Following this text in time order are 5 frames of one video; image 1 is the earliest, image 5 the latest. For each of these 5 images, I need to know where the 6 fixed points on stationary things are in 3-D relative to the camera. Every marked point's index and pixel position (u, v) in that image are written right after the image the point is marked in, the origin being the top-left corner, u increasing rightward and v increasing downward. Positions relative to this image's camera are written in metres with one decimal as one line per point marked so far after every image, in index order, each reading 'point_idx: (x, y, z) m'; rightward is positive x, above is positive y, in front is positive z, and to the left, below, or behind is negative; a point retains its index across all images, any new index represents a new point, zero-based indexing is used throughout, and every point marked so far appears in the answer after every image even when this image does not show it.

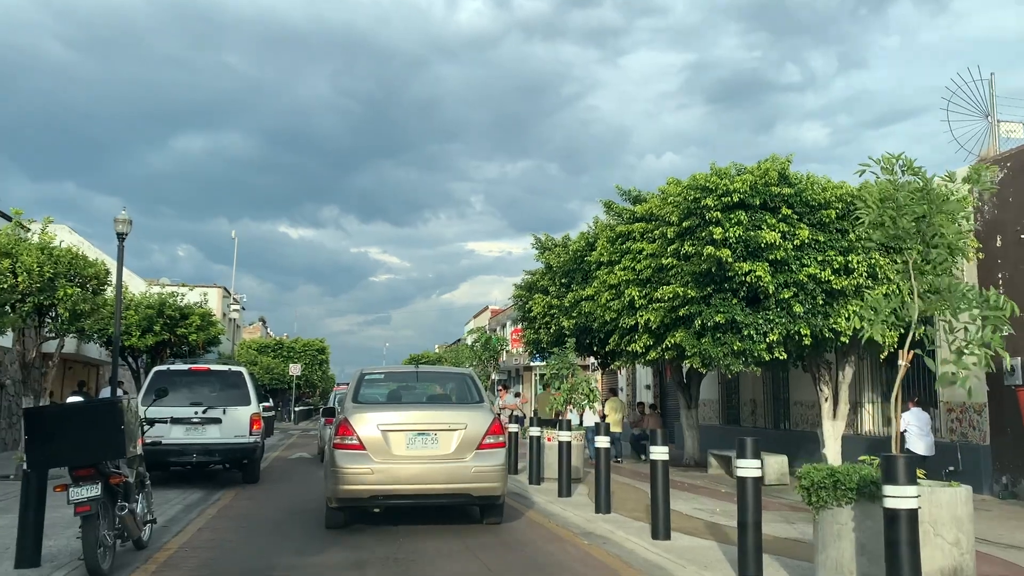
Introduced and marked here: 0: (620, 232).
0: (+1.8, +0.9, +14.6) m
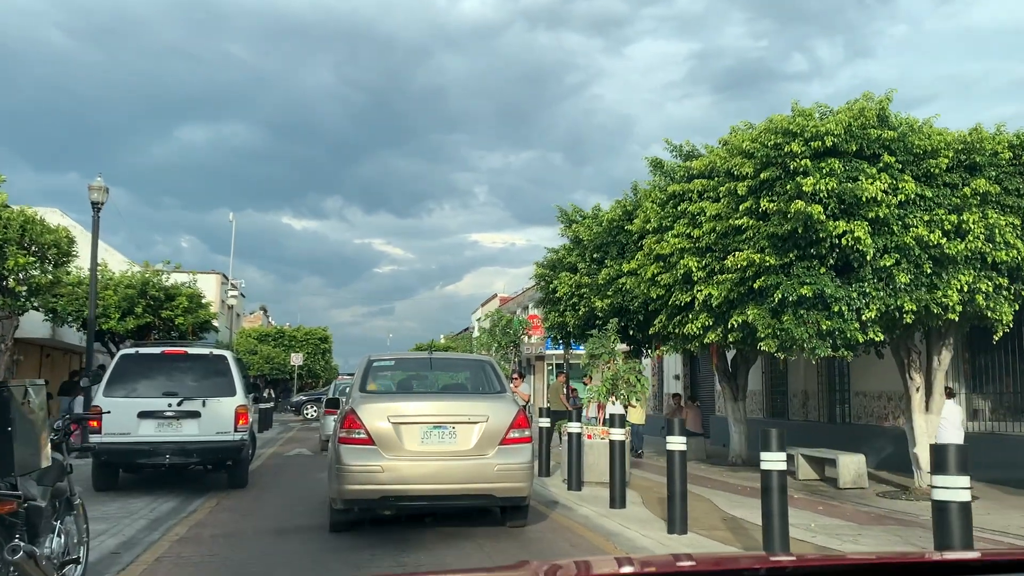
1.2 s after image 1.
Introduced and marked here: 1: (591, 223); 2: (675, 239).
0: (+2.2, +1.3, +12.4) m
1: (+1.5, +1.2, +17.2) m
2: (+2.2, +0.7, +12.0) m
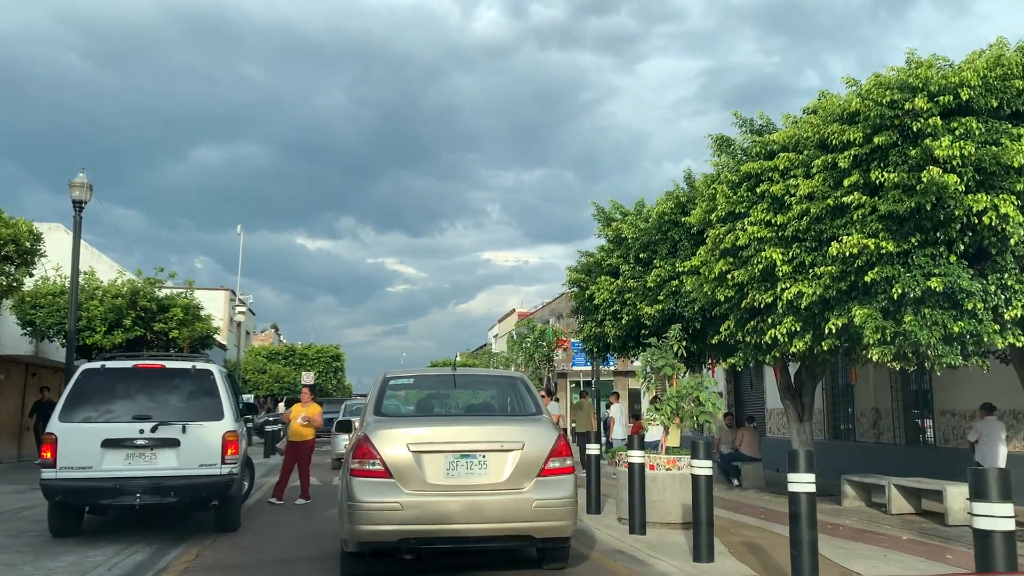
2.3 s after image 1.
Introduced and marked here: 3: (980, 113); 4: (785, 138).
0: (+2.7, +1.3, +10.4) m
1: (+2.1, +1.1, +15.2) m
2: (+2.7, +0.7, +10.0) m
3: (+4.2, +1.6, +8.1) m
4: (+3.0, +1.7, +10.0) m
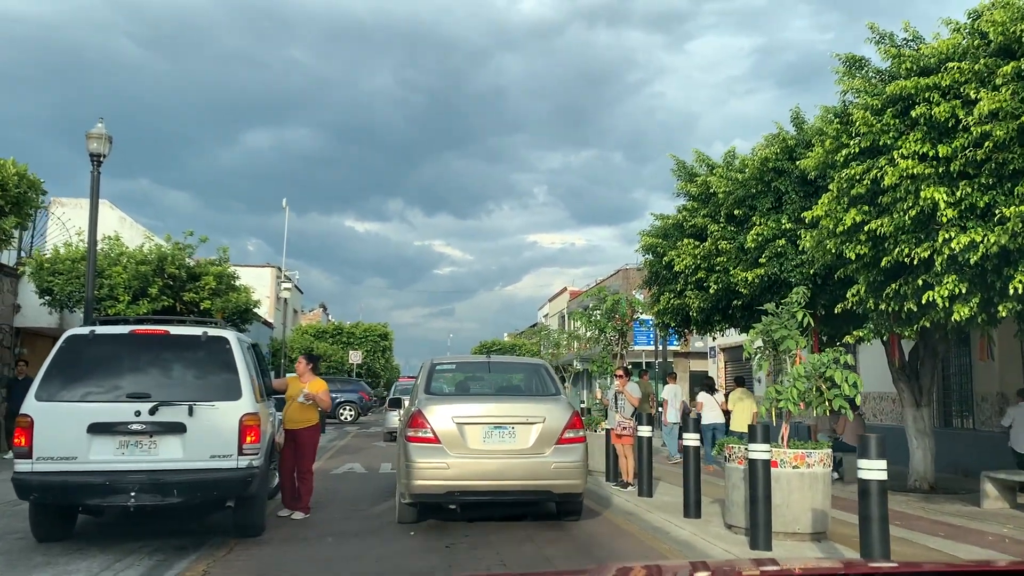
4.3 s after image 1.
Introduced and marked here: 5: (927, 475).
0: (+3.5, +1.8, +8.2) m
1: (+3.1, +1.7, +13.1) m
2: (+3.5, +1.1, +7.9) m
3: (+4.9, +2.0, +5.9) m
4: (+3.8, +2.1, +7.8) m
5: (+6.0, -2.7, +13.0) m
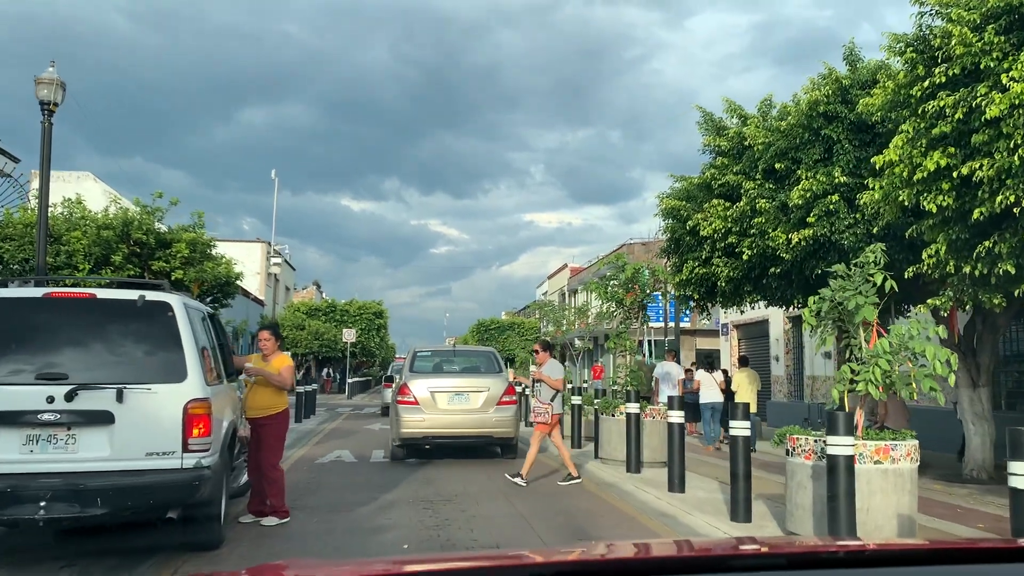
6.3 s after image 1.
0: (+3.6, +2.1, +6.7) m
1: (+3.2, +2.1, +11.6) m
2: (+3.6, +1.4, +6.4) m
3: (+5.0, +2.2, +4.3) m
4: (+3.9, +2.4, +6.3) m
5: (+6.1, -2.3, +11.5) m
